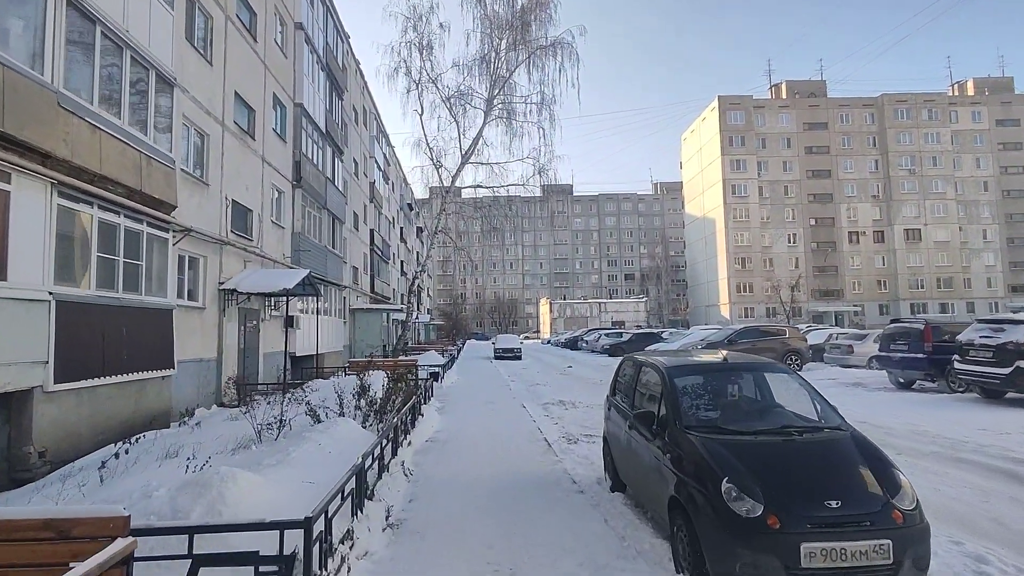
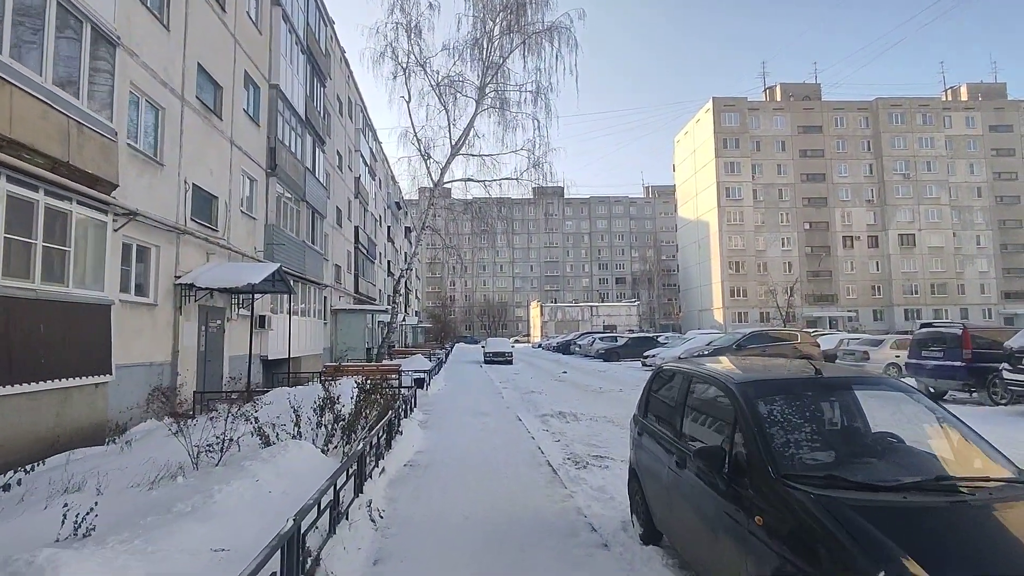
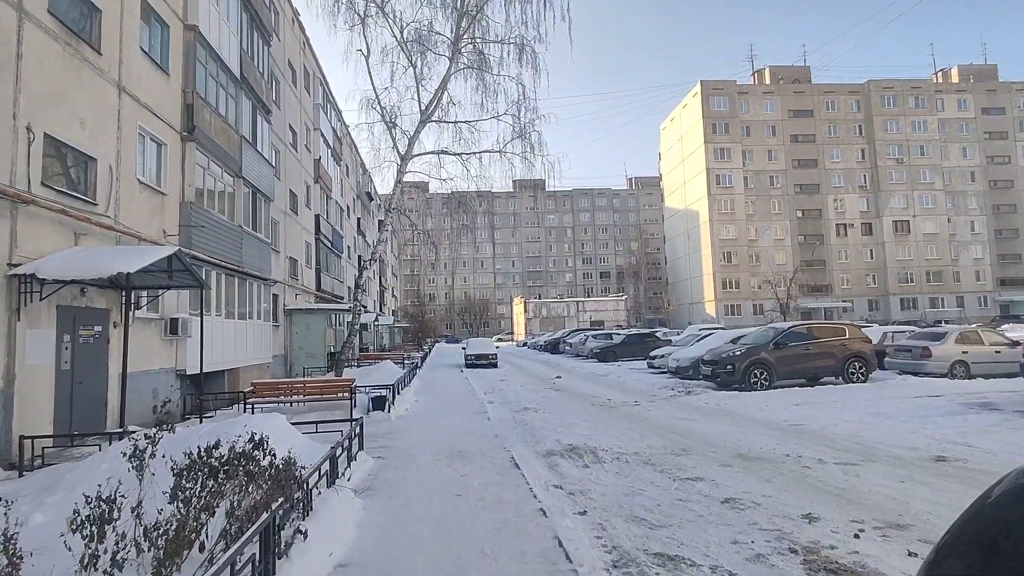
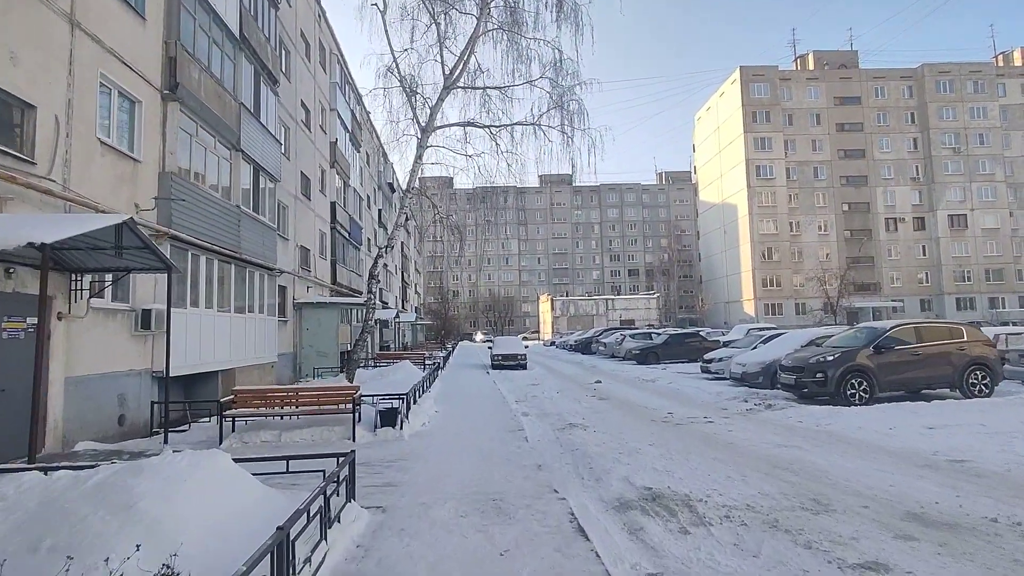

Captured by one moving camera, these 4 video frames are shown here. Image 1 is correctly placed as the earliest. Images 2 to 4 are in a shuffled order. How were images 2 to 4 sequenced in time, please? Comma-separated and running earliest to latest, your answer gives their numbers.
2, 3, 4
